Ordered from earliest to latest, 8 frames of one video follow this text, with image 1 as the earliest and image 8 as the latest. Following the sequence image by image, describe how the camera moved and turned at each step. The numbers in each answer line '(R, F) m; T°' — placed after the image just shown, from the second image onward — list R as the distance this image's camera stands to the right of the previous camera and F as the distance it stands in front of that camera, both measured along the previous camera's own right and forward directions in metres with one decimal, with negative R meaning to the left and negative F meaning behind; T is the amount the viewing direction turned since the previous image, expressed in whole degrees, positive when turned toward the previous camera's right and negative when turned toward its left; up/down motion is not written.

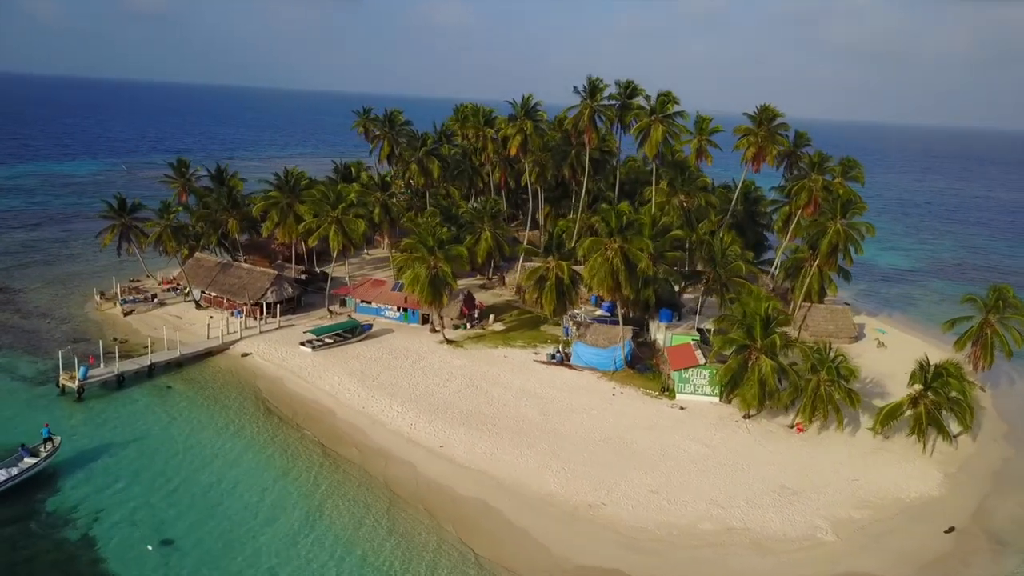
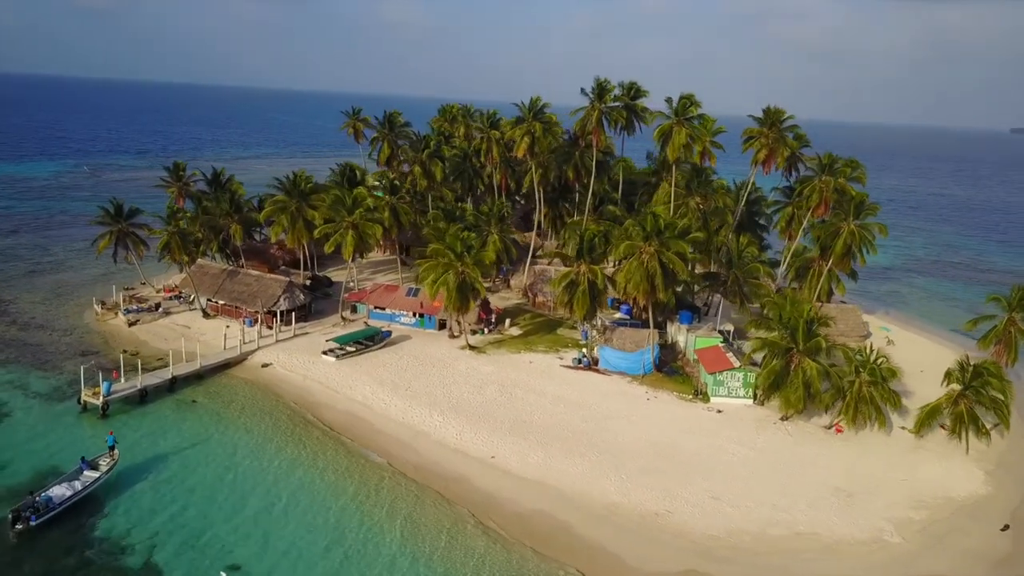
(-3.5, +0.5) m; +3°
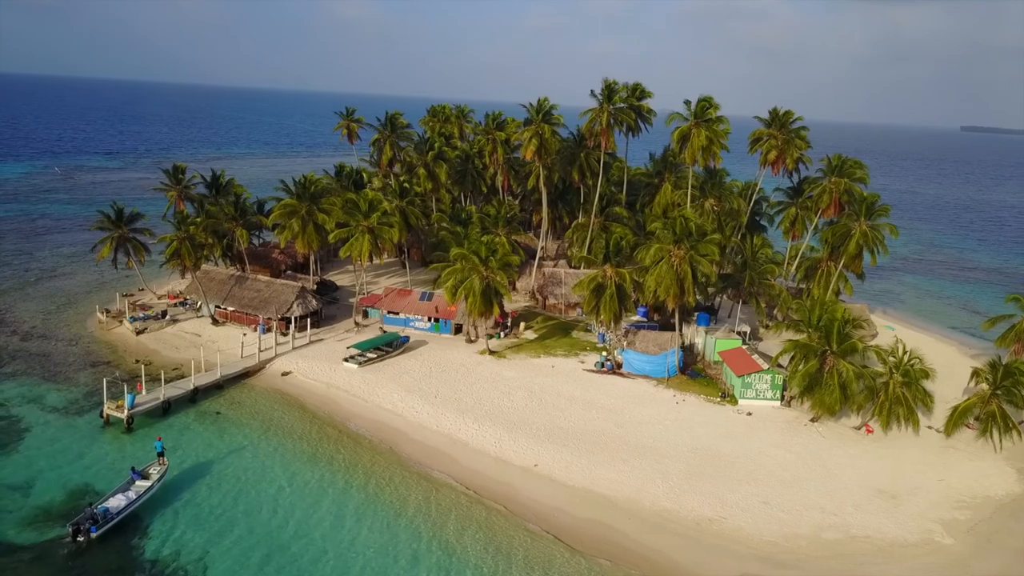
(-2.7, +0.4) m; +2°
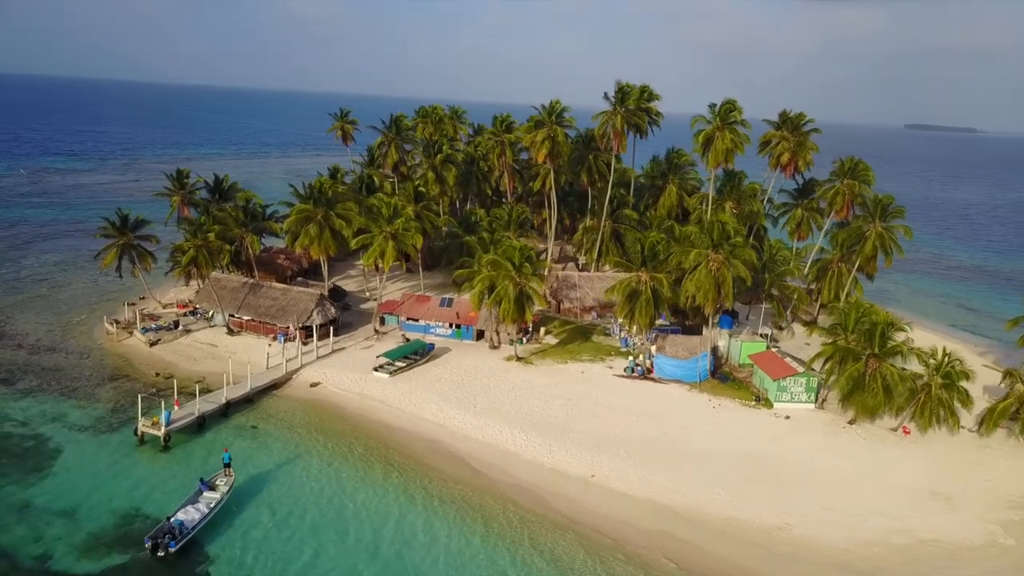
(-3.4, +0.6) m; +3°
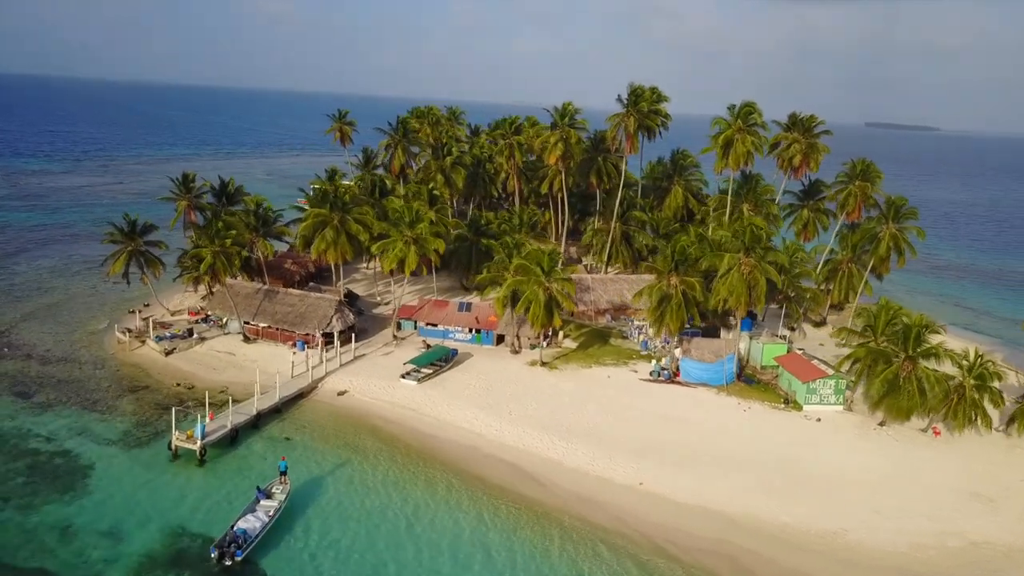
(-2.7, +0.4) m; +2°
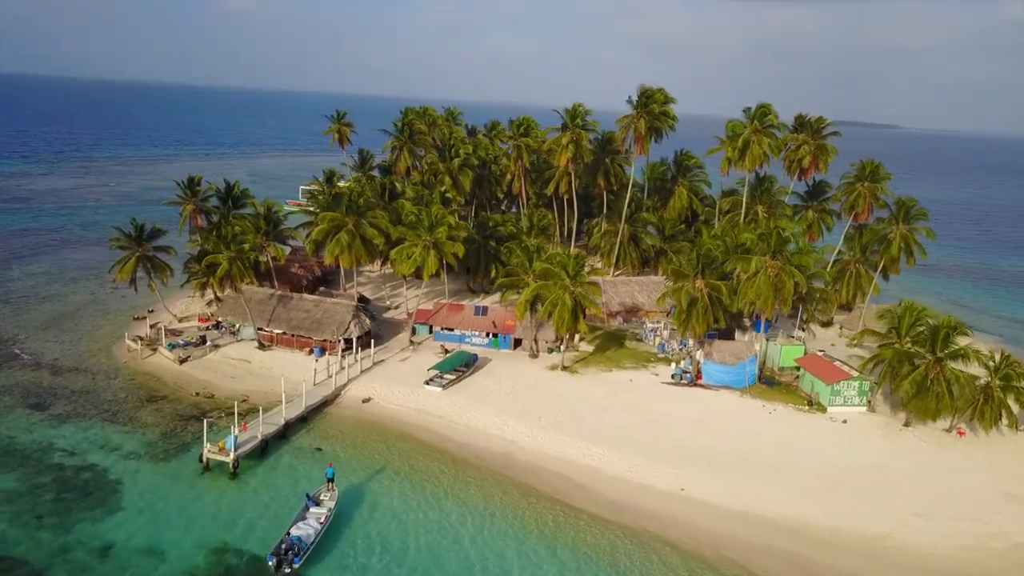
(-2.3, +0.4) m; +2°
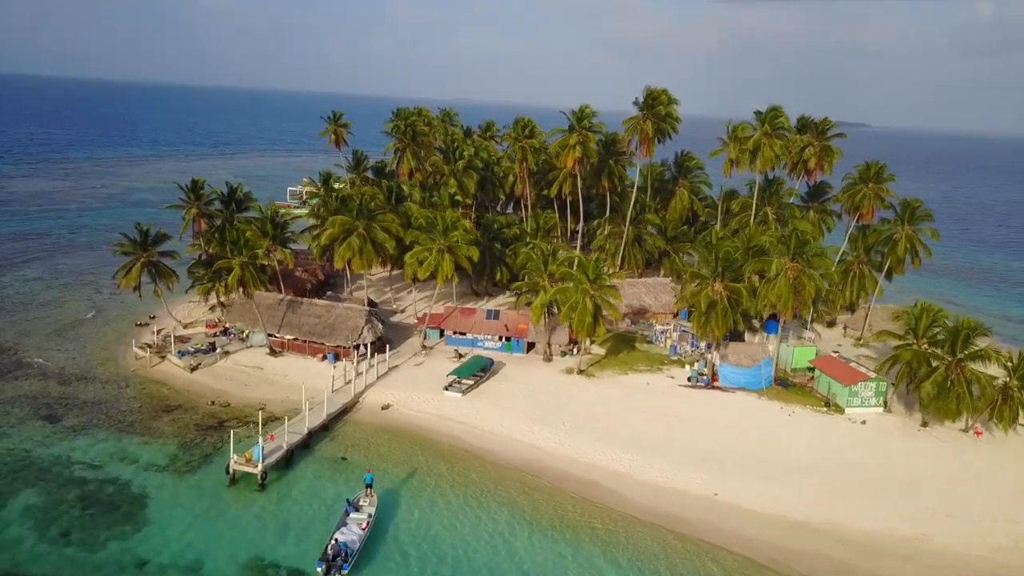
(-1.9, +0.3) m; +2°
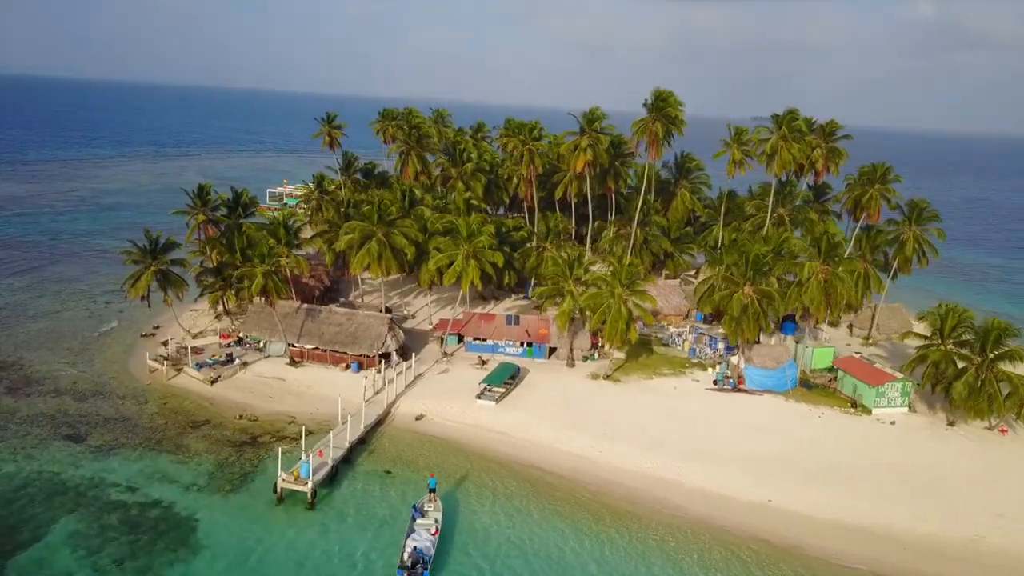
(-3.2, +0.6) m; +3°
